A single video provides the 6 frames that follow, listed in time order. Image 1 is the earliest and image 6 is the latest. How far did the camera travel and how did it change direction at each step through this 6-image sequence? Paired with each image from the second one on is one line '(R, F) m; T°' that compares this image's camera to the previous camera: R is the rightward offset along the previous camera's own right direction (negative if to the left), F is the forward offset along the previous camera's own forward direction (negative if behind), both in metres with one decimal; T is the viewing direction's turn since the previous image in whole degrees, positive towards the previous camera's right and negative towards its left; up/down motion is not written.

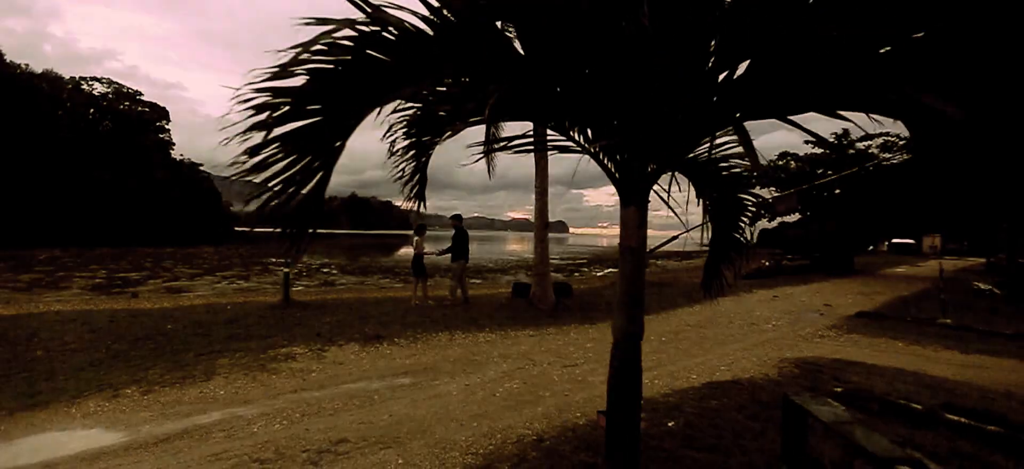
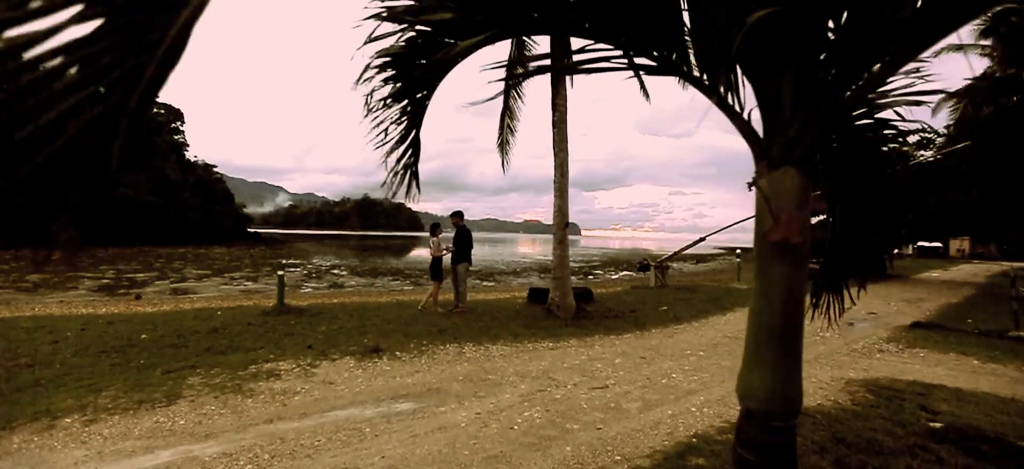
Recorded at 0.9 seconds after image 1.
(-0.1, +1.2) m; -1°
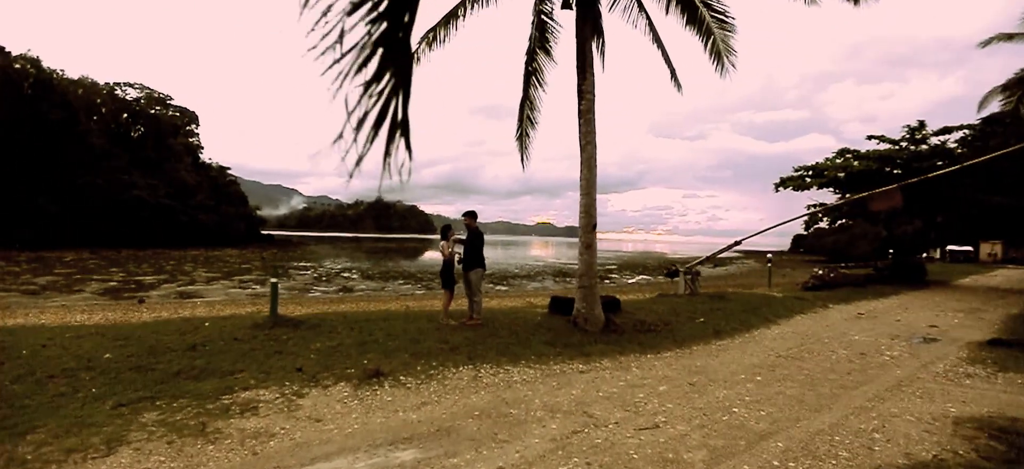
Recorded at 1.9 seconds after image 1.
(-0.2, +1.3) m; -1°
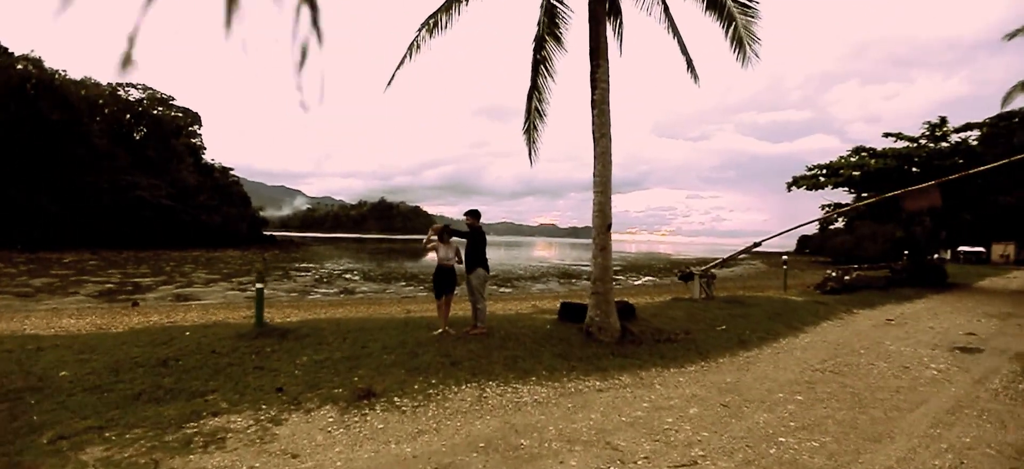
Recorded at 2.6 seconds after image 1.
(-0.1, +0.9) m; 0°
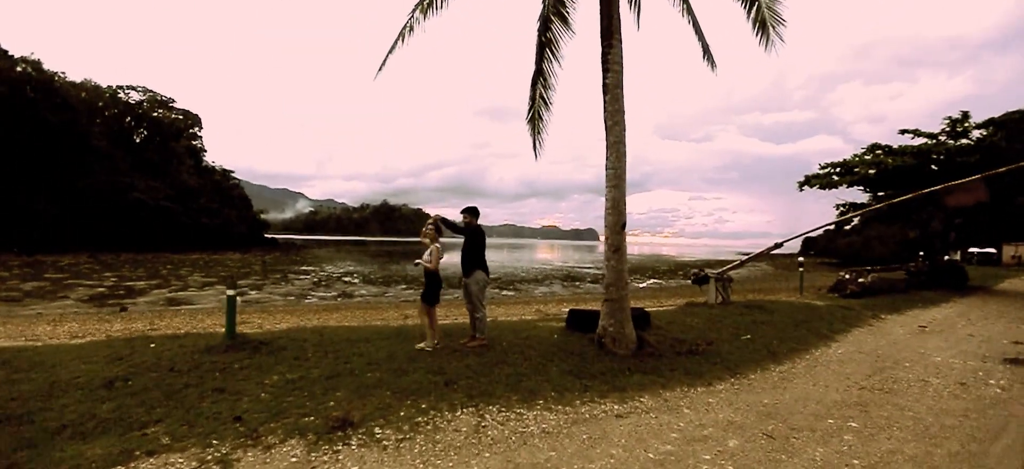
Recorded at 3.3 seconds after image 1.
(0.0, +1.0) m; 0°
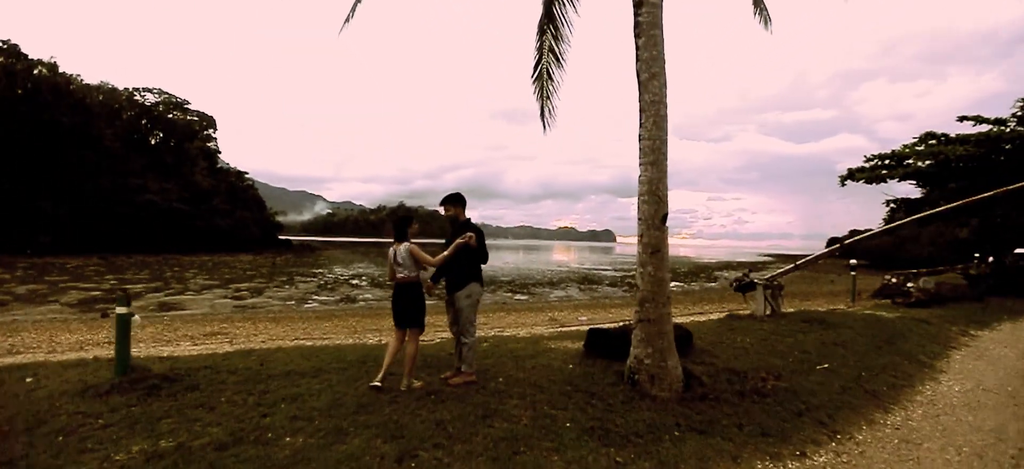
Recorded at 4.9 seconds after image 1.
(+0.2, +2.3) m; -2°
